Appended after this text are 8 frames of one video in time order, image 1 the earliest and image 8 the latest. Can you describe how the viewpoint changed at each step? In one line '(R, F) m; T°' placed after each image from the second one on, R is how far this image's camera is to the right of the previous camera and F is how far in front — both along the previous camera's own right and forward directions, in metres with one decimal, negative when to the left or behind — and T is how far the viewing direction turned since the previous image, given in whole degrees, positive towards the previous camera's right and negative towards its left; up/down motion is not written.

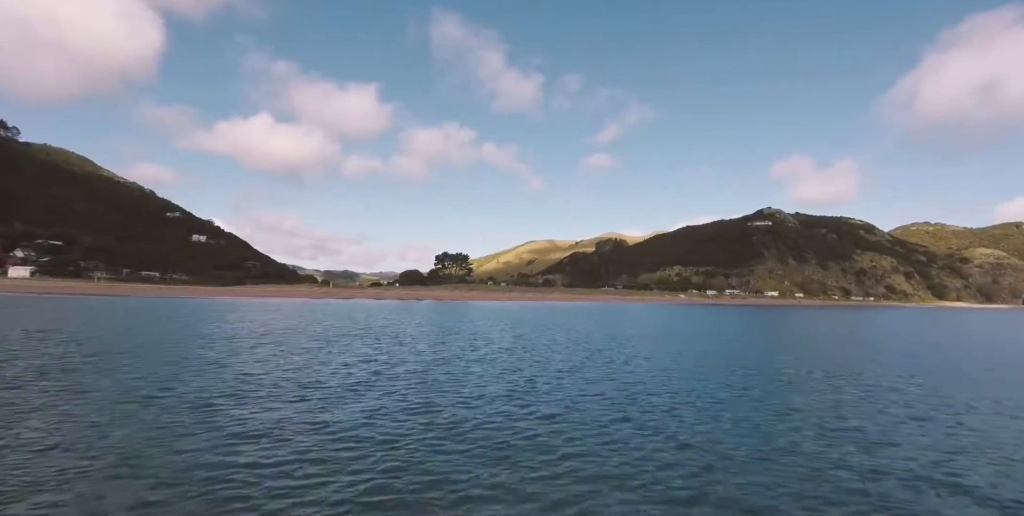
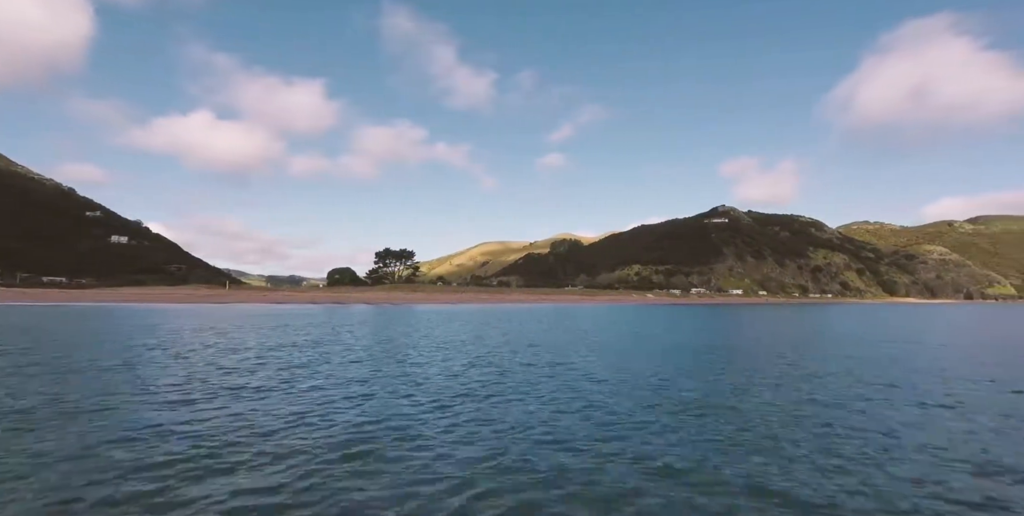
(+0.3, +6.5) m; +5°
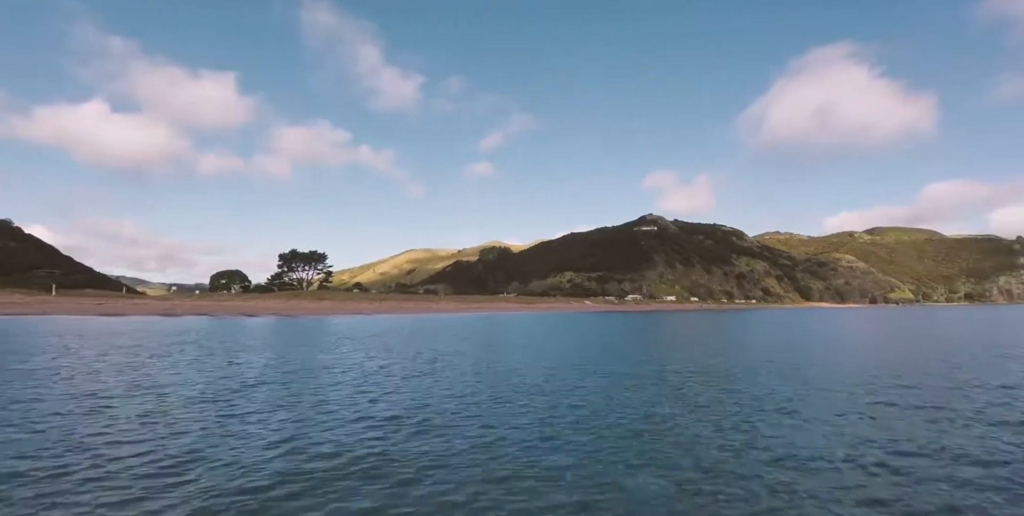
(0.0, +5.3) m; +8°
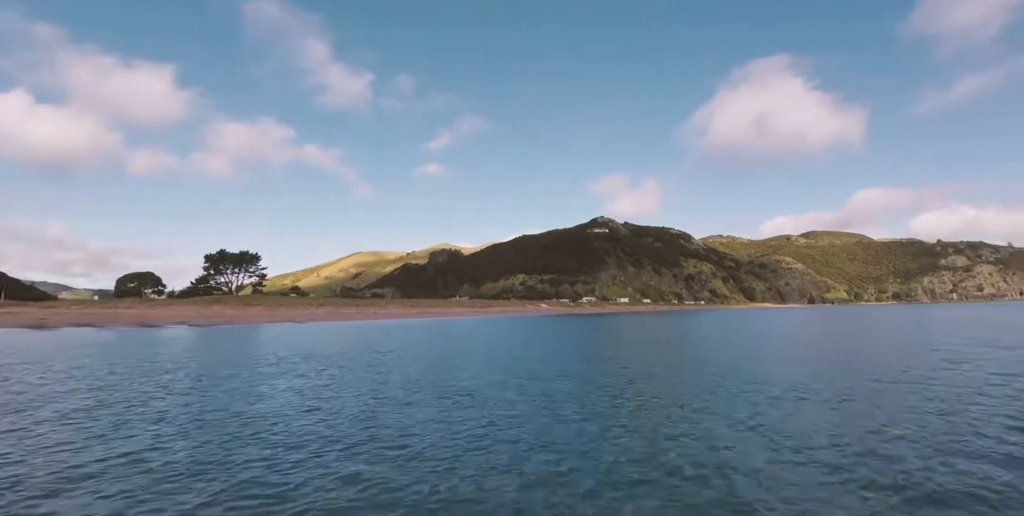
(-0.2, +2.5) m; +6°
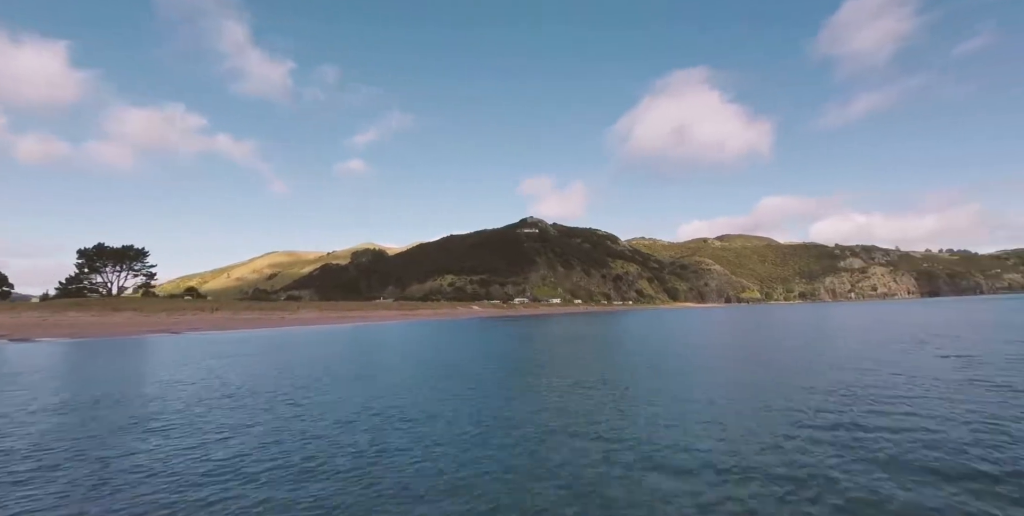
(-0.4, +2.9) m; +8°
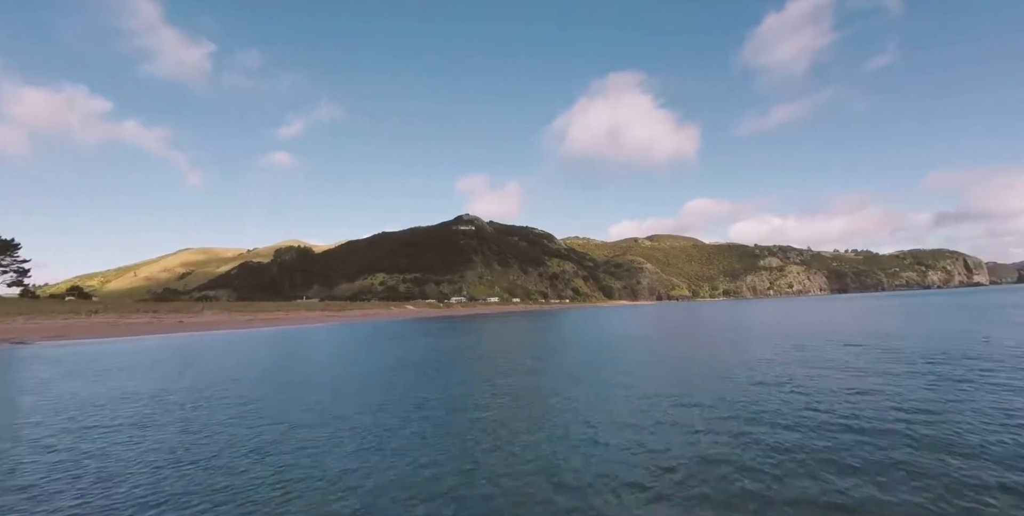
(-0.3, +2.1) m; +7°
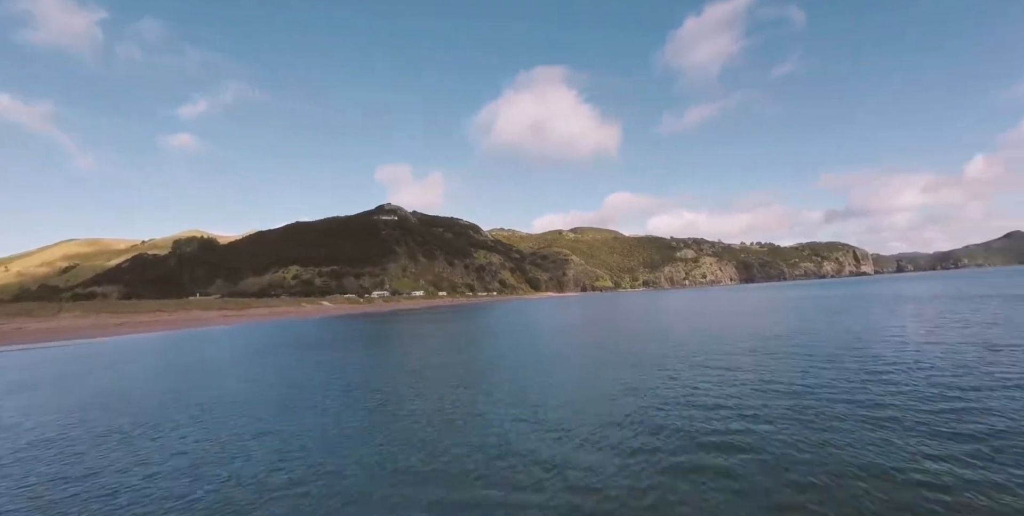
(-0.1, +1.8) m; +8°
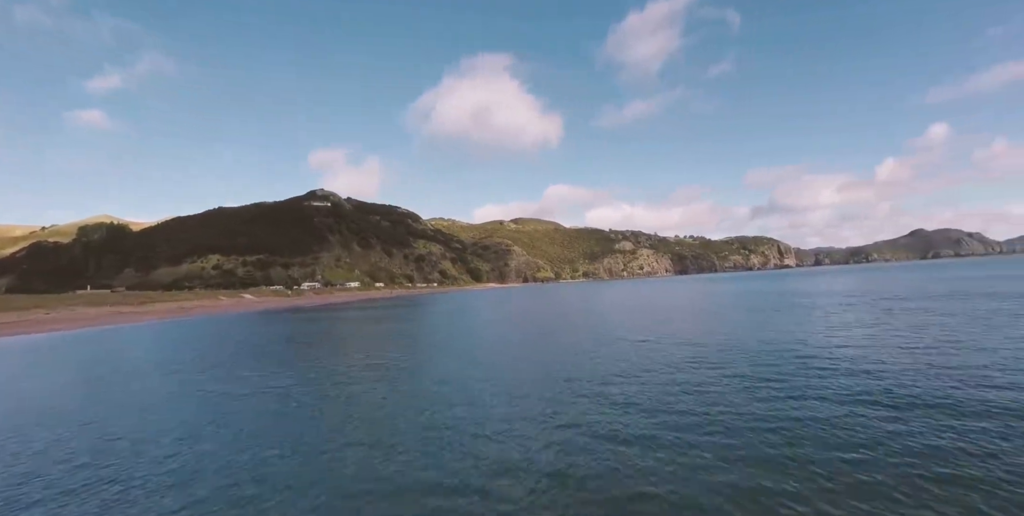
(-0.1, +1.3) m; +7°
